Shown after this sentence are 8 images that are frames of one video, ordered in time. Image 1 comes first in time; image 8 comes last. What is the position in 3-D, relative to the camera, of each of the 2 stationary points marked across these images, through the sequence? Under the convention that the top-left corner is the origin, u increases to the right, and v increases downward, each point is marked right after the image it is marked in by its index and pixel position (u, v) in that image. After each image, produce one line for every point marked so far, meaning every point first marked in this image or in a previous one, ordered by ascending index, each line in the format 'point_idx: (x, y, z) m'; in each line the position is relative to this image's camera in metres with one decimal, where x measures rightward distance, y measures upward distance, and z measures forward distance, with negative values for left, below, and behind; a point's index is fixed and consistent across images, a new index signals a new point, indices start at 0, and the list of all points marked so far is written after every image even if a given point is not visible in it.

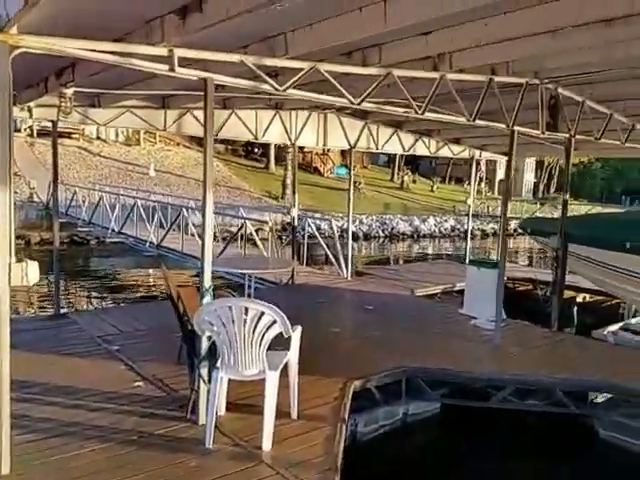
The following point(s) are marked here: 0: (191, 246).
0: (-1.6, 0.0, +11.2) m
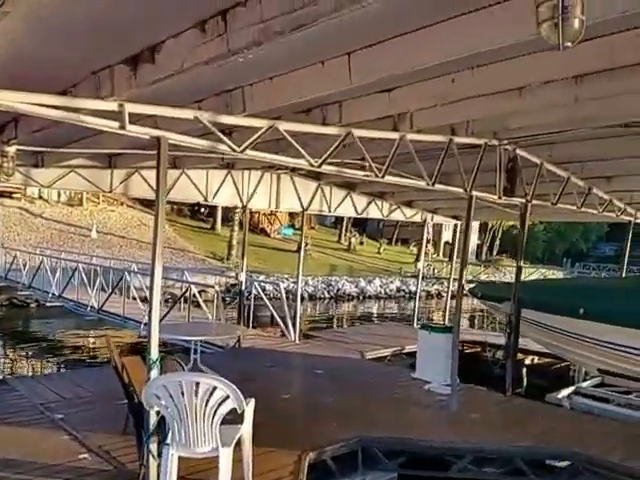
0: (-2.2, -0.8, +10.9) m
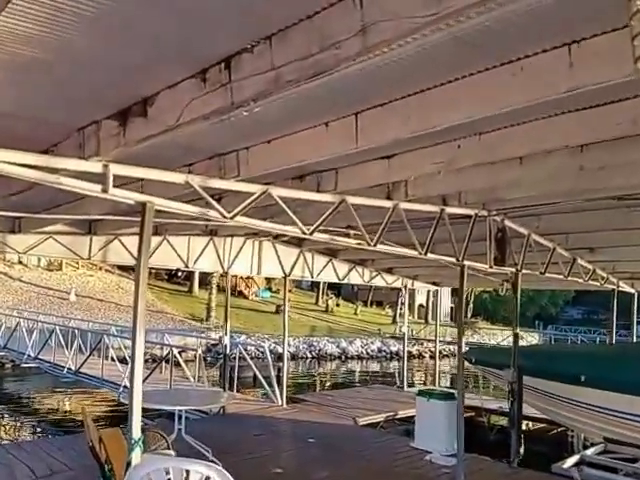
0: (-2.3, -1.5, +10.6) m
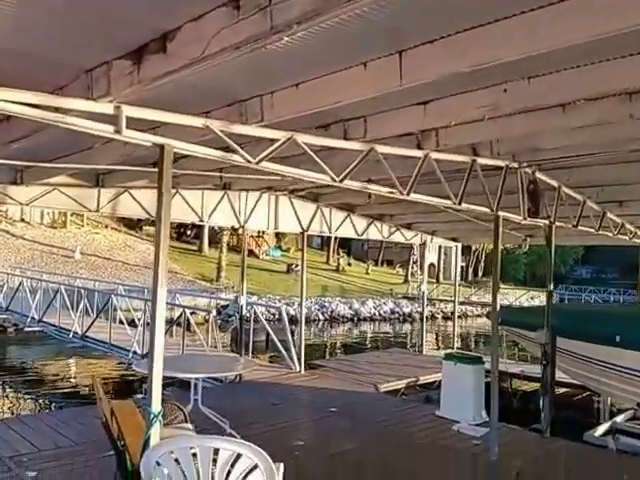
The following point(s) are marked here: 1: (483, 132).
0: (-2.2, -1.0, +10.3) m
1: (+0.7, +0.5, +4.0) m
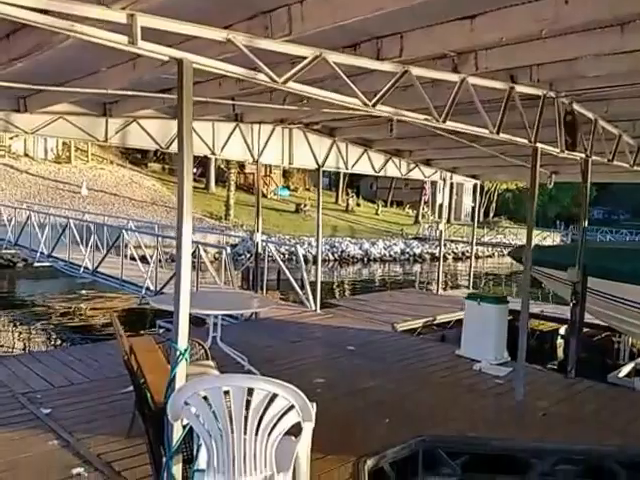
0: (-2.0, -0.3, +10.1) m
1: (+0.8, +0.7, +3.7) m
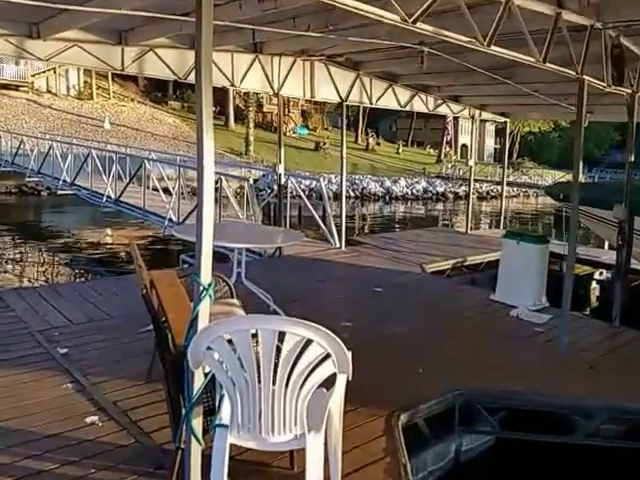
0: (-1.8, +0.3, +9.8) m
1: (+1.0, +1.0, +3.4) m
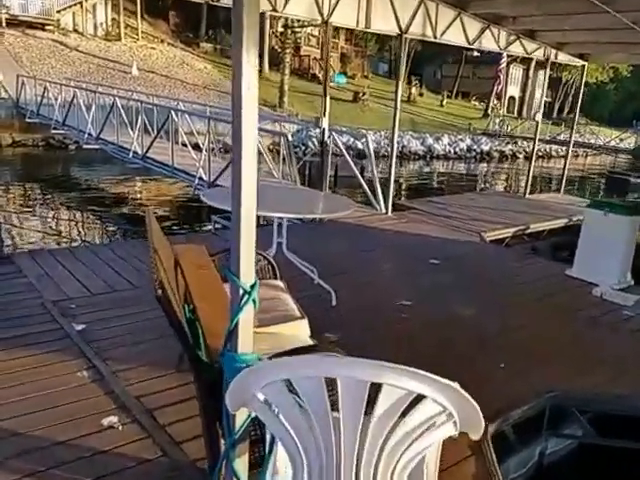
0: (-1.4, +0.8, +9.3) m
1: (+1.2, +1.1, +2.7) m
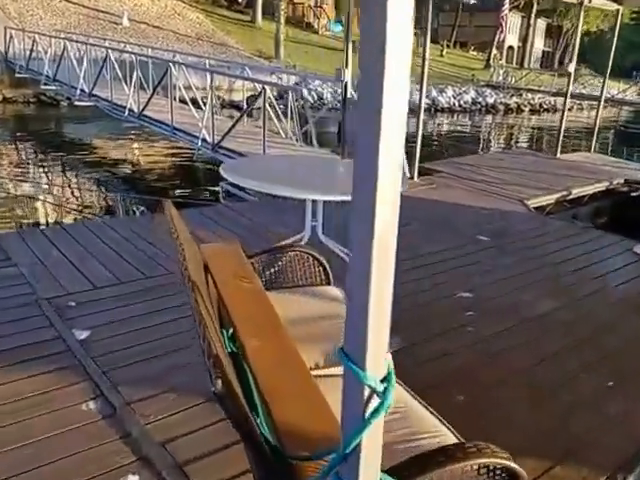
0: (-1.3, +1.1, +8.6) m
1: (+1.3, +1.1, +2.0) m
